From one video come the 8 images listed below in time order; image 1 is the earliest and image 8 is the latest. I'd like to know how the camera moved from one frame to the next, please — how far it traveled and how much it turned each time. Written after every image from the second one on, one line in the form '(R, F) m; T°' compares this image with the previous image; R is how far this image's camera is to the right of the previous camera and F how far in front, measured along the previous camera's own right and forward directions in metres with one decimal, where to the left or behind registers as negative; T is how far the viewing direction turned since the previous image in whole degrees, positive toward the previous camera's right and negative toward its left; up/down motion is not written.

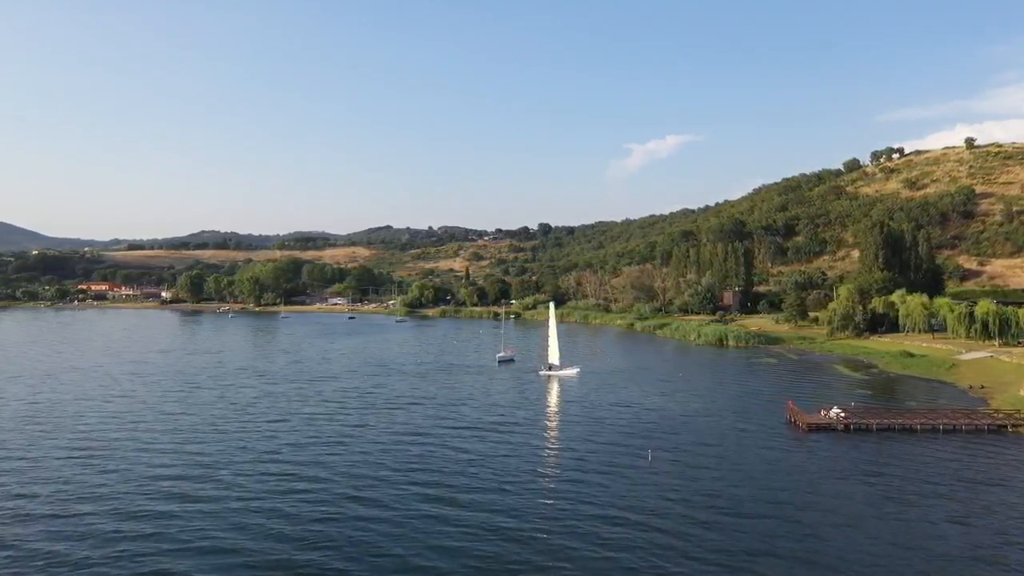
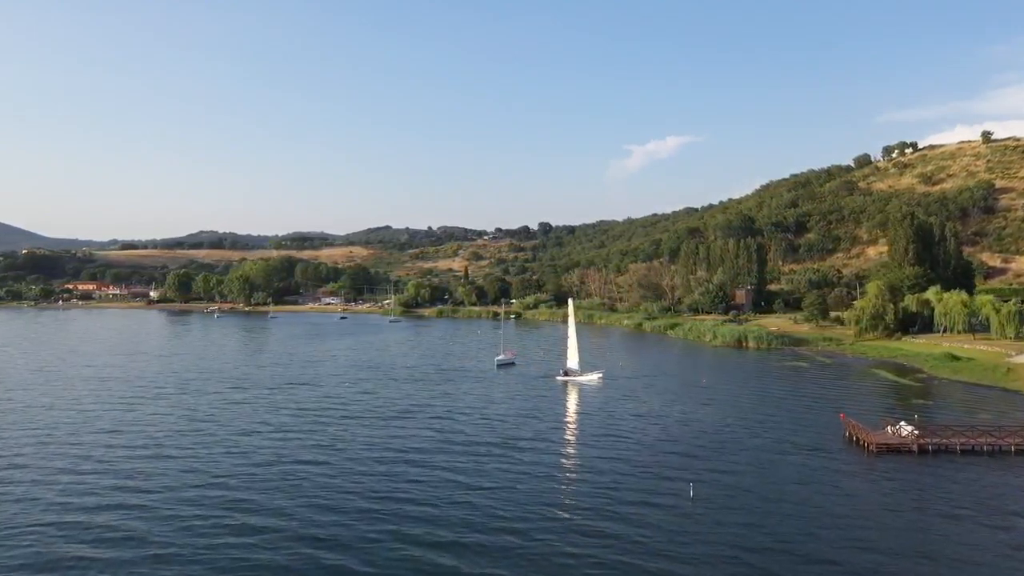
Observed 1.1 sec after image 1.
(-0.1, +7.9) m; 0°
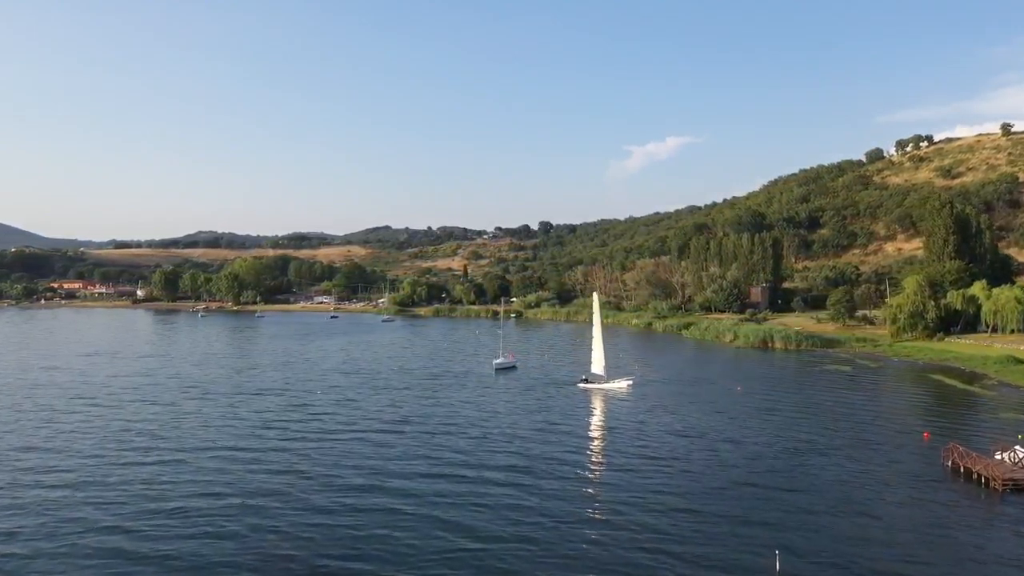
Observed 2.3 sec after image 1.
(-0.1, +8.7) m; 0°
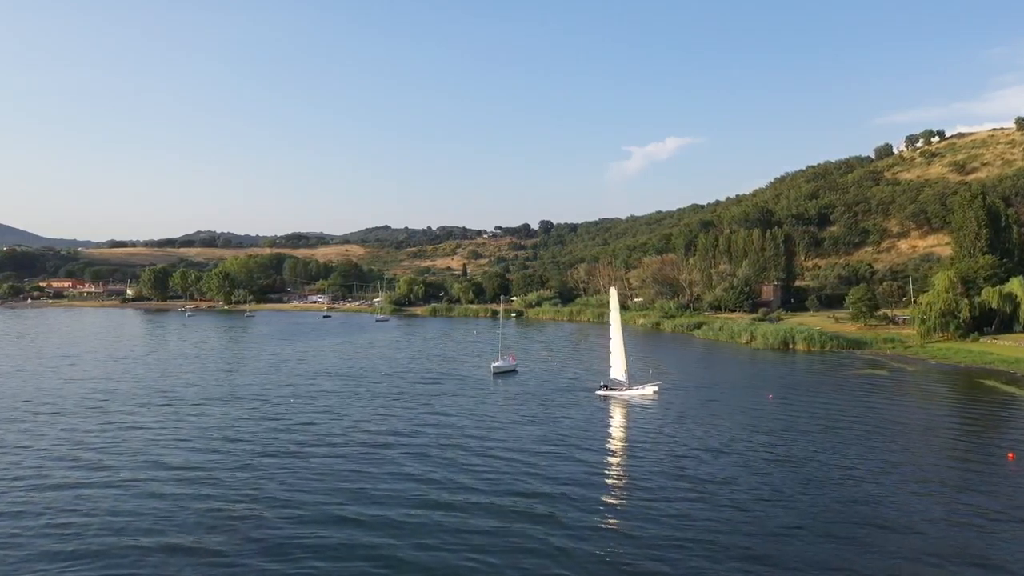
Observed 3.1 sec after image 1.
(0.0, +6.1) m; 0°
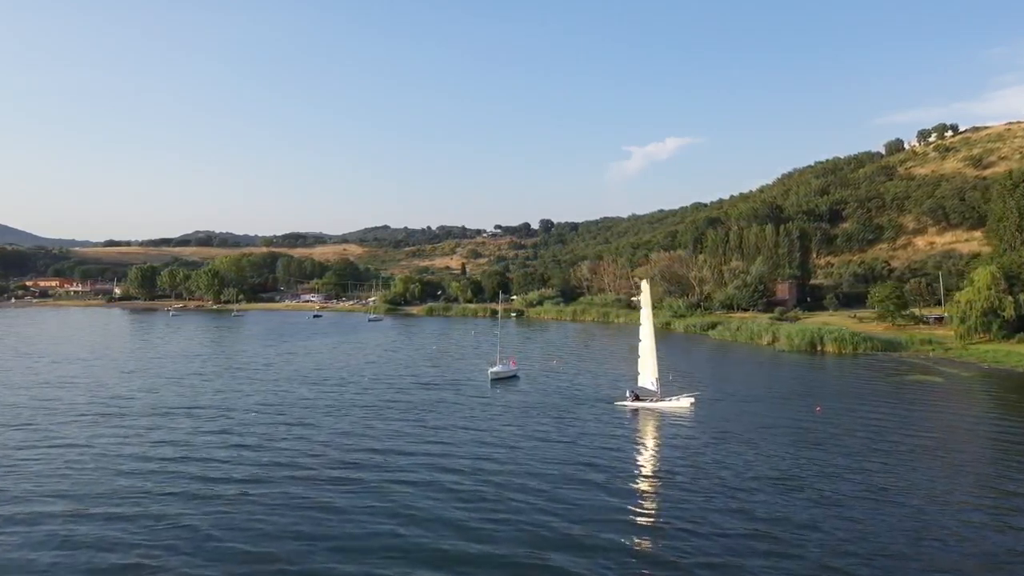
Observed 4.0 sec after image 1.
(0.0, +6.9) m; 0°
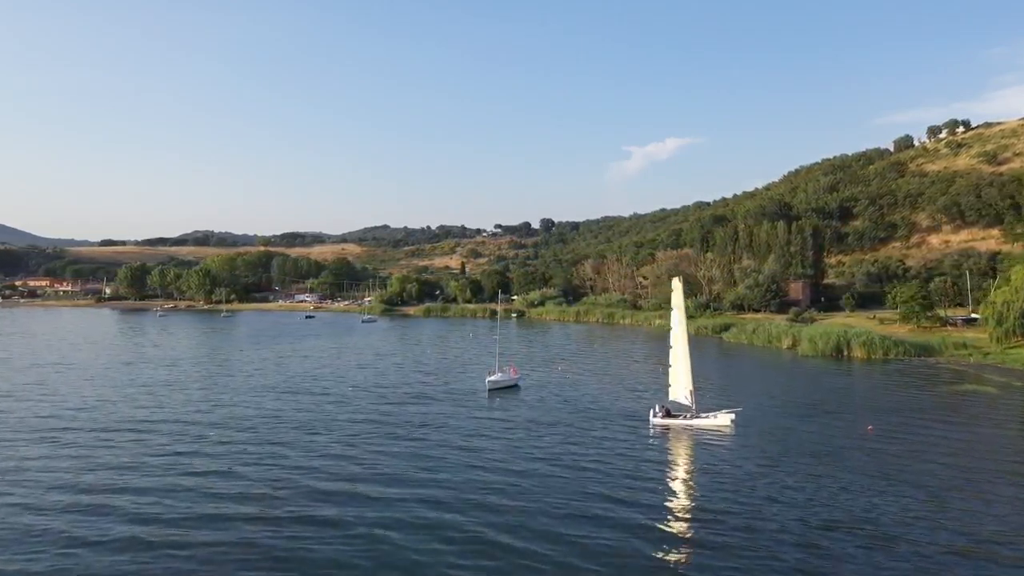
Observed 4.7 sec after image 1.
(-0.1, +5.4) m; 0°
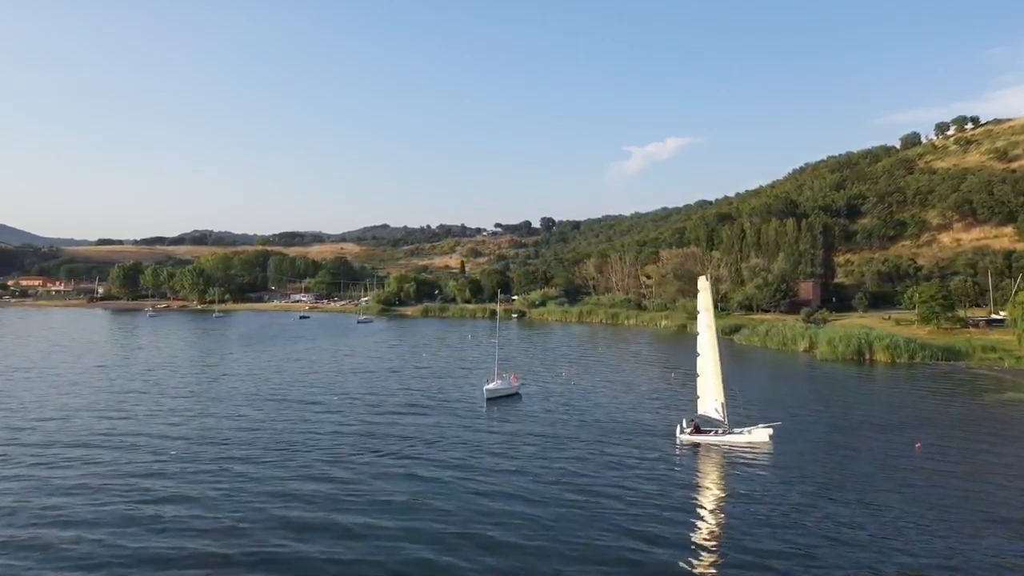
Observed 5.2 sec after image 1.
(-0.1, +3.8) m; 0°
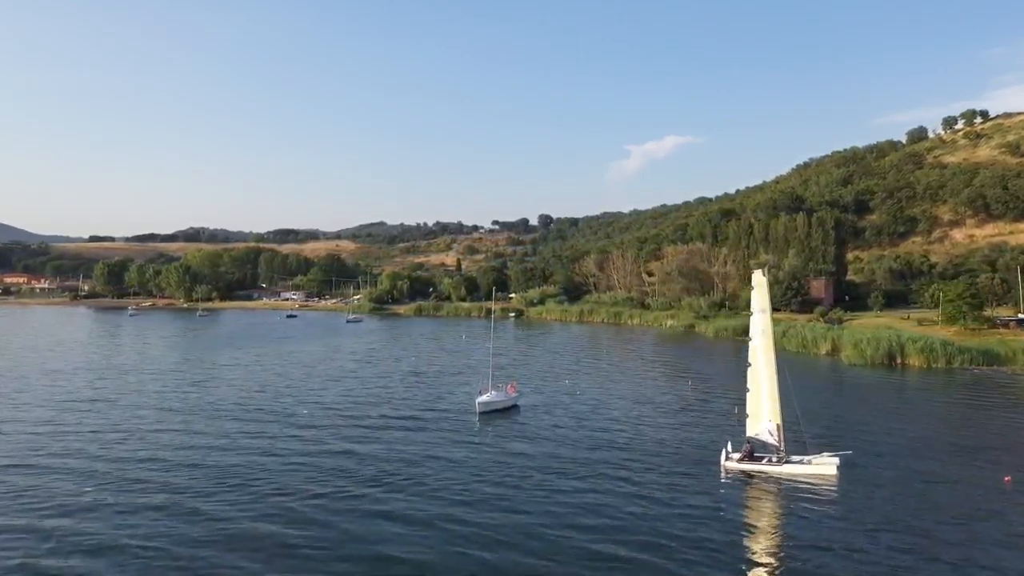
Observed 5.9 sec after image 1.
(0.0, +5.5) m; 0°
